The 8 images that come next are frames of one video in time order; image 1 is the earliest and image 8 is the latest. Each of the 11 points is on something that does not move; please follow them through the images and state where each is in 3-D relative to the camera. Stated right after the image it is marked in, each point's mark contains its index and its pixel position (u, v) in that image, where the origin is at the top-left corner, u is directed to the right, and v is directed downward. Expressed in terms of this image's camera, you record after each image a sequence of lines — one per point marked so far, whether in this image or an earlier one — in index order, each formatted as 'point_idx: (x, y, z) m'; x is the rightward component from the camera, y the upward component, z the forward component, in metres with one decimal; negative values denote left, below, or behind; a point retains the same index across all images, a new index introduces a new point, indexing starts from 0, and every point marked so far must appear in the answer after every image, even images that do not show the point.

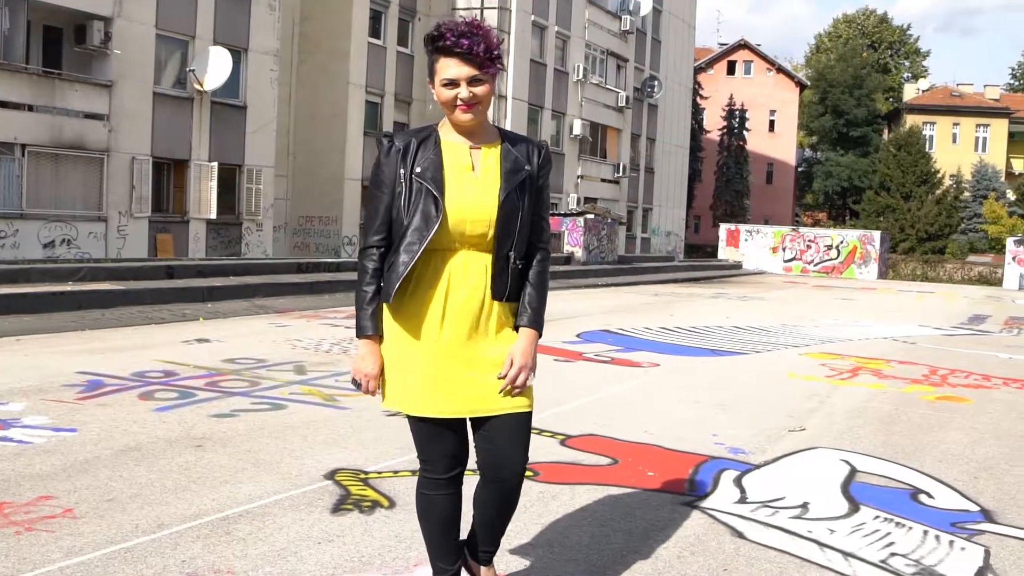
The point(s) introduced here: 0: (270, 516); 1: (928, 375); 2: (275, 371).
0: (-1.1, -1.0, +5.0) m
1: (+3.0, -0.6, +8.2) m
2: (-1.6, -0.6, +7.6) m
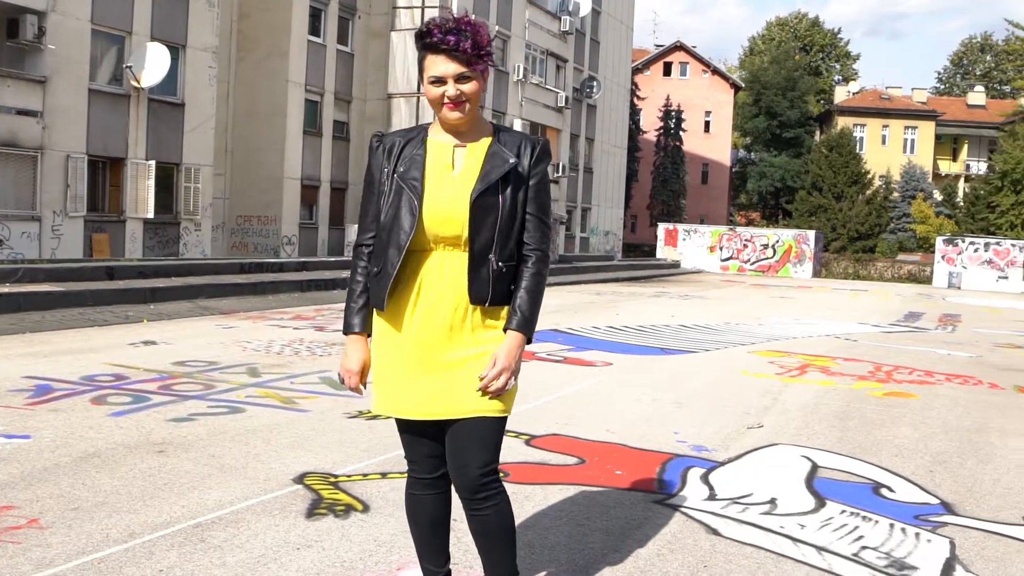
0: (-1.2, -1.0, +4.9) m
1: (+2.7, -0.6, +8.4) m
2: (-1.9, -0.6, +7.5) m
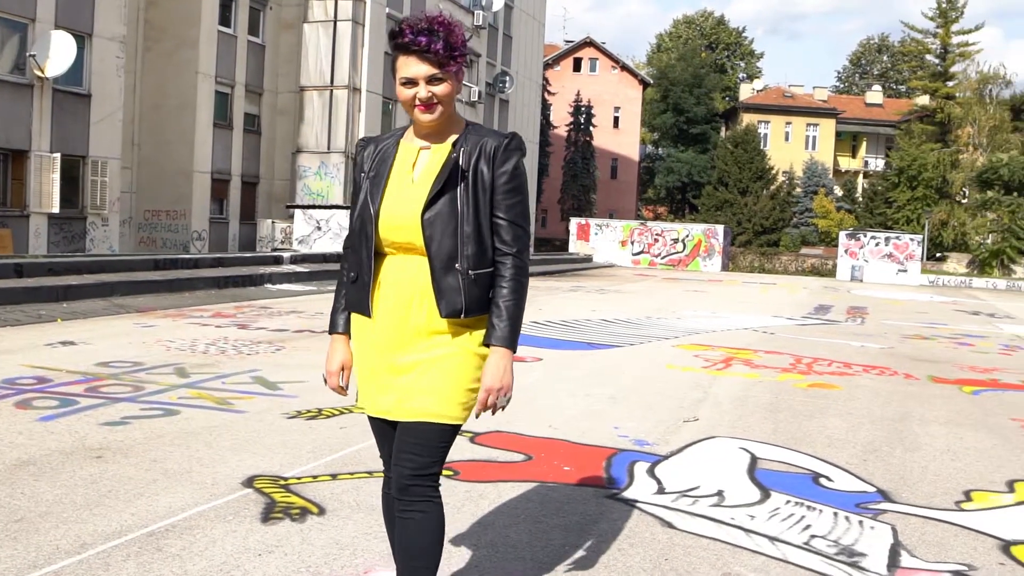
0: (-1.3, -1.0, +4.8) m
1: (+2.2, -0.6, +8.6) m
2: (-2.3, -0.6, +7.3) m
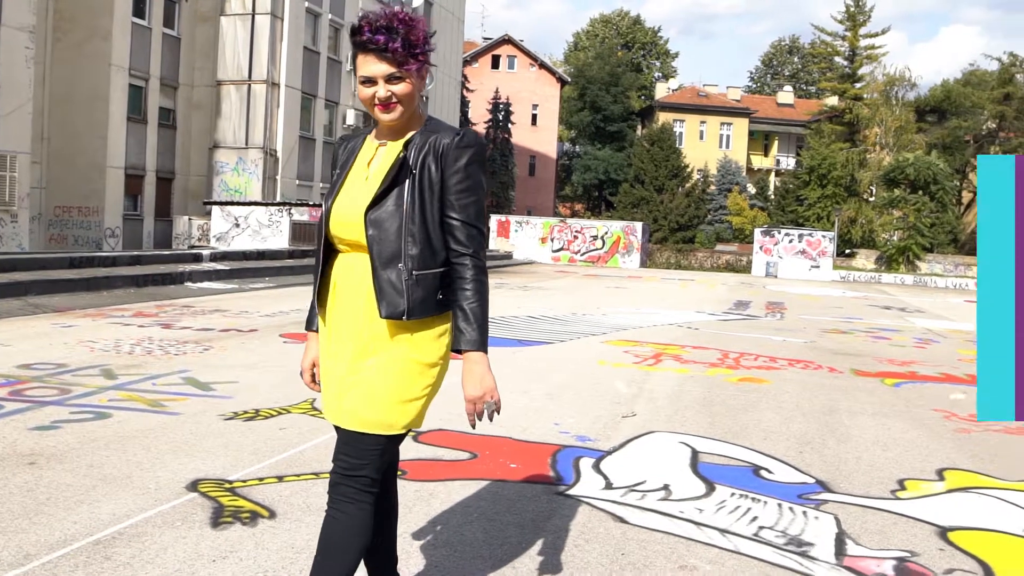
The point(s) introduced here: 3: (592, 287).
0: (-1.5, -1.0, +4.6) m
1: (+1.6, -0.6, +8.8) m
2: (-2.7, -0.6, +7.0) m
3: (+1.2, 0.0, +17.7) m
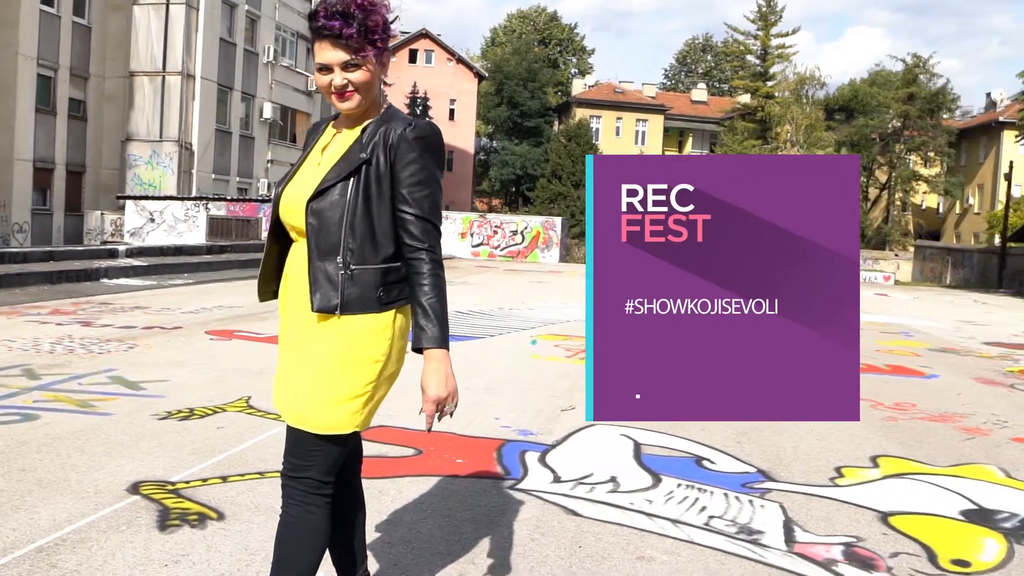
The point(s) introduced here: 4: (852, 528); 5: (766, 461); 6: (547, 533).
0: (-1.7, -1.0, +4.5) m
1: (+1.1, -0.5, +8.9) m
2: (-3.1, -0.5, +6.8) m
3: (-0.1, +0.1, +17.7) m
4: (+1.6, -1.1, +5.1) m
5: (+1.4, -0.9, +6.1) m
6: (+0.2, -1.1, +4.9) m
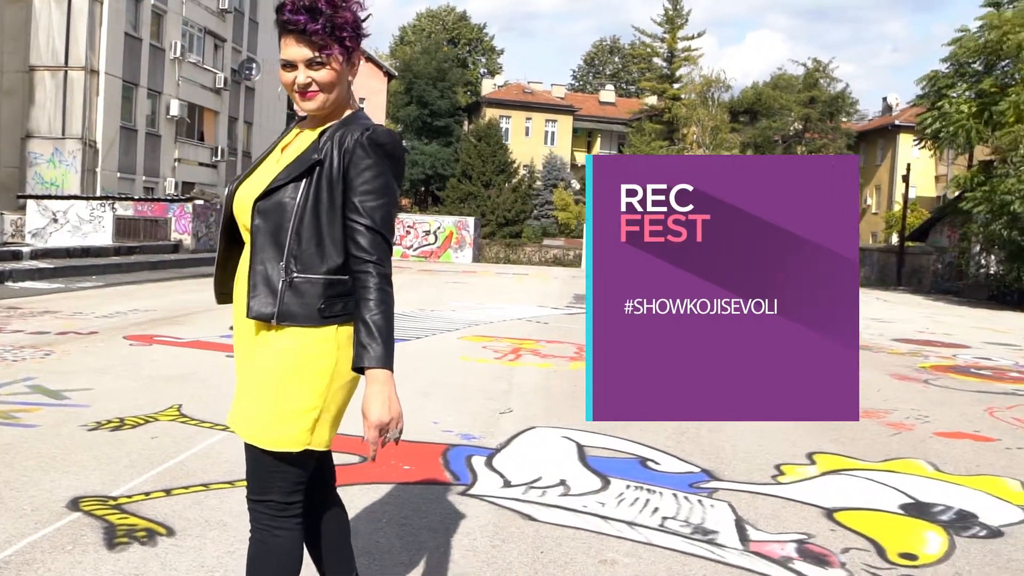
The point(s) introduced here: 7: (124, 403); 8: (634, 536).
0: (-1.8, -1.0, +4.3) m
1: (+0.5, -0.5, +8.9) m
2: (-3.4, -0.6, +6.4) m
3: (-1.6, +0.1, +17.6) m
4: (+1.3, -1.1, +5.2) m
5: (+1.1, -0.9, +6.2) m
6: (0.0, -1.1, +4.9) m
7: (-2.3, -0.7, +6.6) m
8: (+0.5, -1.1, +5.0) m
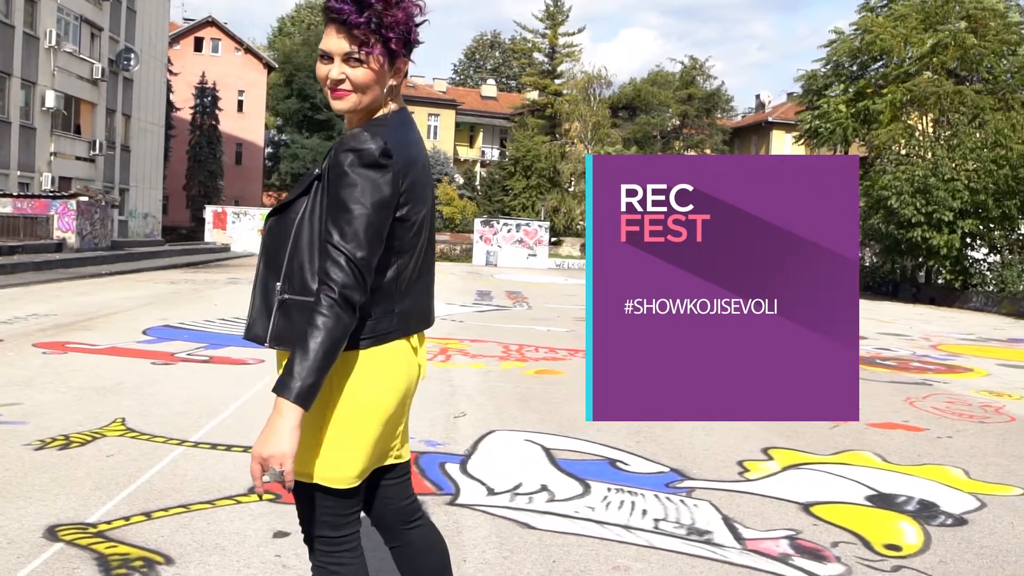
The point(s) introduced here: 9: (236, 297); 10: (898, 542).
0: (-1.7, -1.1, +4.0) m
1: (-0.1, -0.5, +8.9) m
2: (-3.6, -0.6, +5.9) m
3: (-3.4, +0.1, +17.2) m
4: (+1.3, -1.1, +5.4) m
5: (+0.9, -1.0, +6.3) m
6: (0.0, -1.1, +4.8) m
7: (-2.5, -0.7, +6.2) m
8: (+0.5, -1.1, +5.1) m
9: (-3.0, -0.1, +12.2) m
10: (+1.8, -1.2, +5.2) m
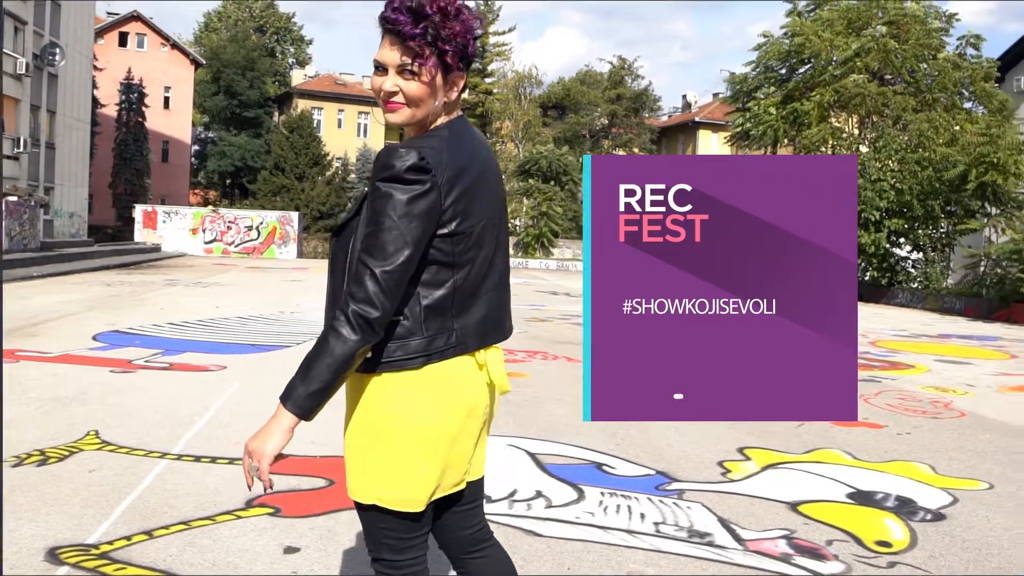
0: (-1.5, -1.2, +3.9) m
1: (-0.4, -0.5, +8.9) m
2: (-3.6, -0.7, +5.6) m
3: (-4.5, +0.1, +16.9) m
4: (+1.3, -1.1, +5.5) m
5: (+0.8, -1.0, +6.4) m
6: (+0.1, -1.2, +4.8) m
7: (-2.5, -0.8, +6.0) m
8: (+0.6, -1.2, +5.1) m
9: (-3.6, -0.1, +11.9) m
10: (+1.8, -1.2, +5.4) m
